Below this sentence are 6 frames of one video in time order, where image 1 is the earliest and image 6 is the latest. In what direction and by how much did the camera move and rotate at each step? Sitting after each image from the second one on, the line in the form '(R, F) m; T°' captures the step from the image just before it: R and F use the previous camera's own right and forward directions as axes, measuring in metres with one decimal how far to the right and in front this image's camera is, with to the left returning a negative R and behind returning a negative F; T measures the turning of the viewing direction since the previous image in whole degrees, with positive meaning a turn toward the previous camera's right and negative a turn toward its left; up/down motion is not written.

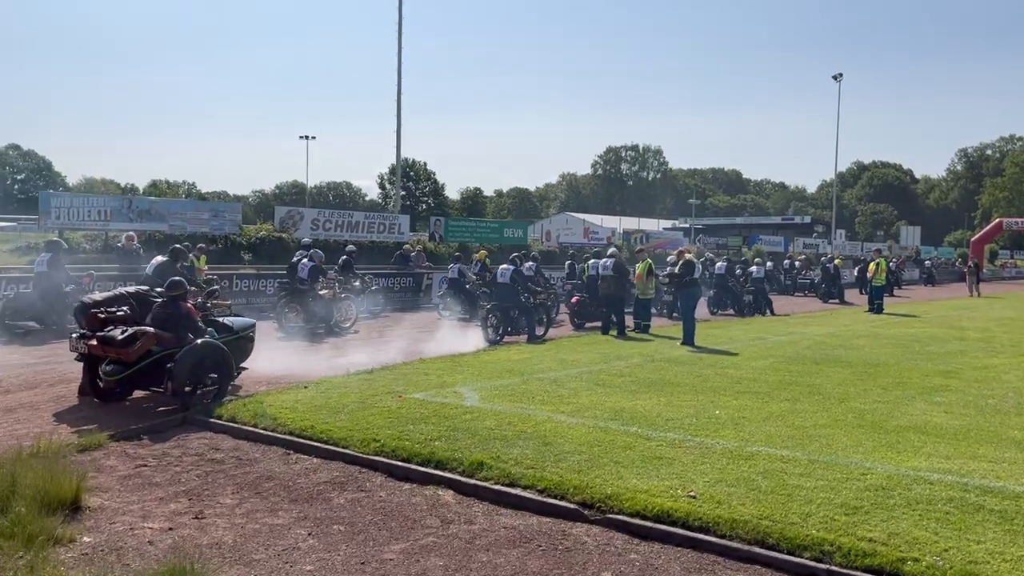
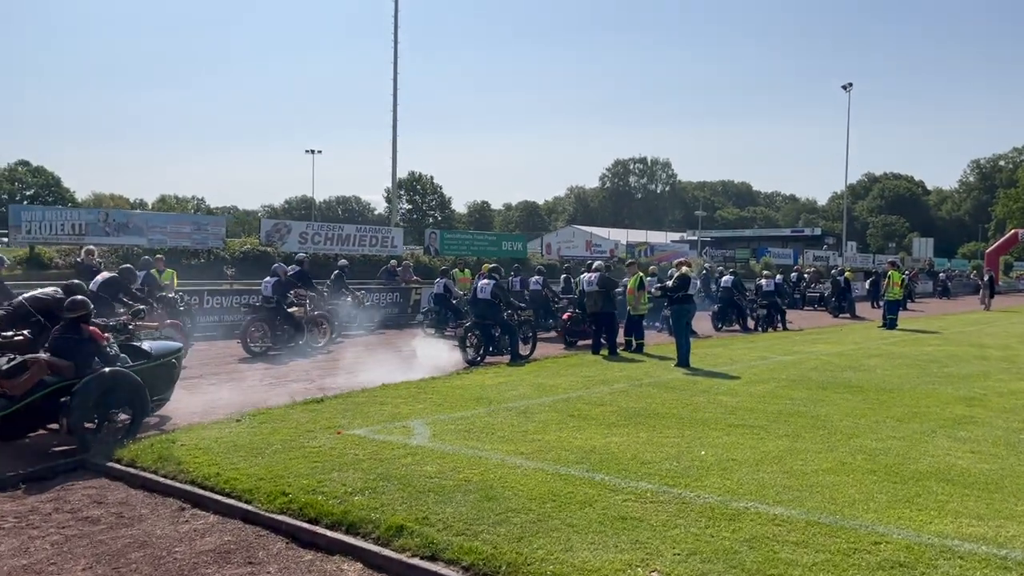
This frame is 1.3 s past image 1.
(+0.5, +1.2) m; -1°
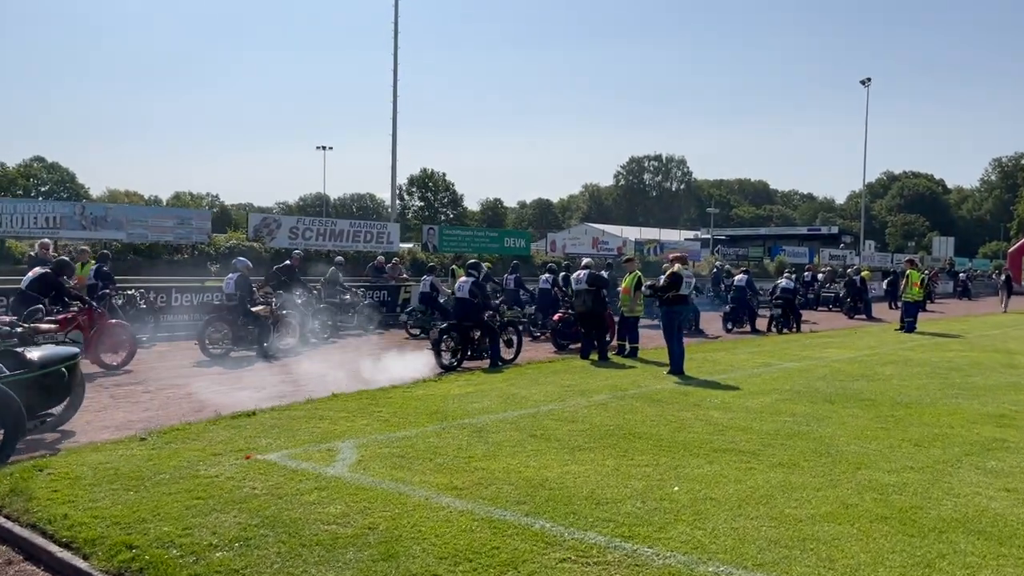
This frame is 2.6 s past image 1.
(+0.6, +1.2) m; -1°
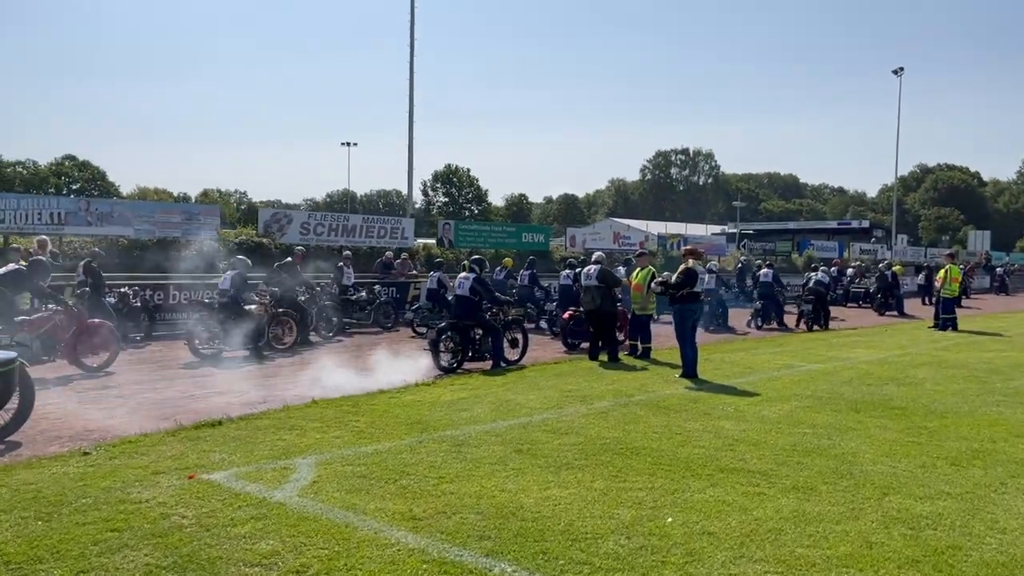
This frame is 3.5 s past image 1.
(+0.4, +0.8) m; -2°
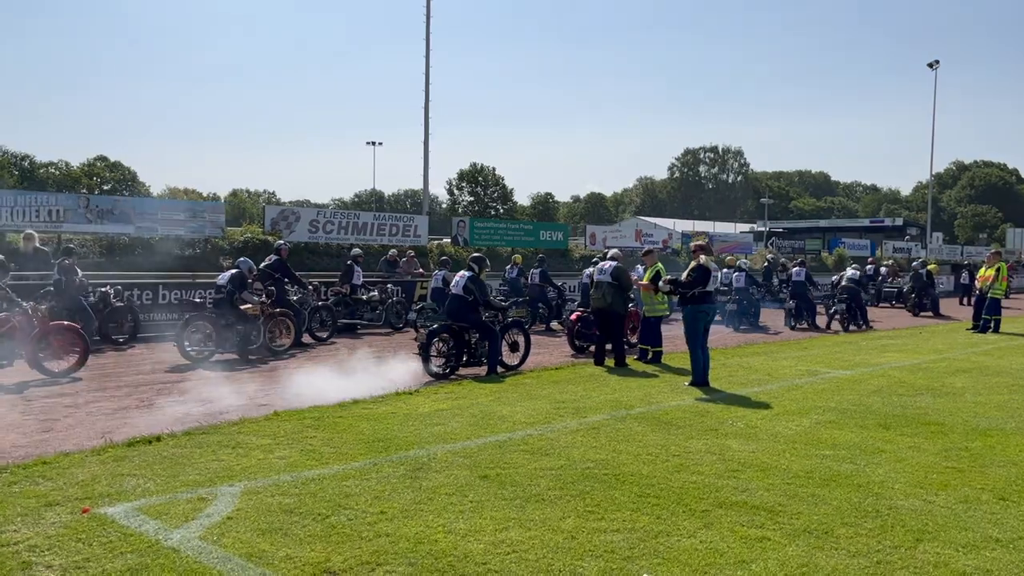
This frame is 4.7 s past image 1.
(+0.4, +1.0) m; -2°
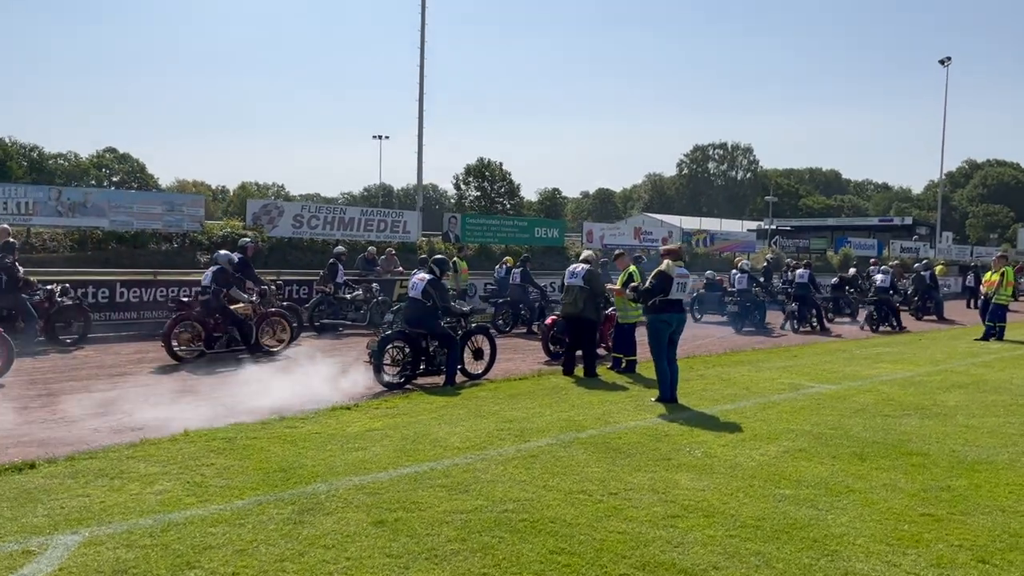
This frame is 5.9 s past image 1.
(+0.6, +0.8) m; -1°
